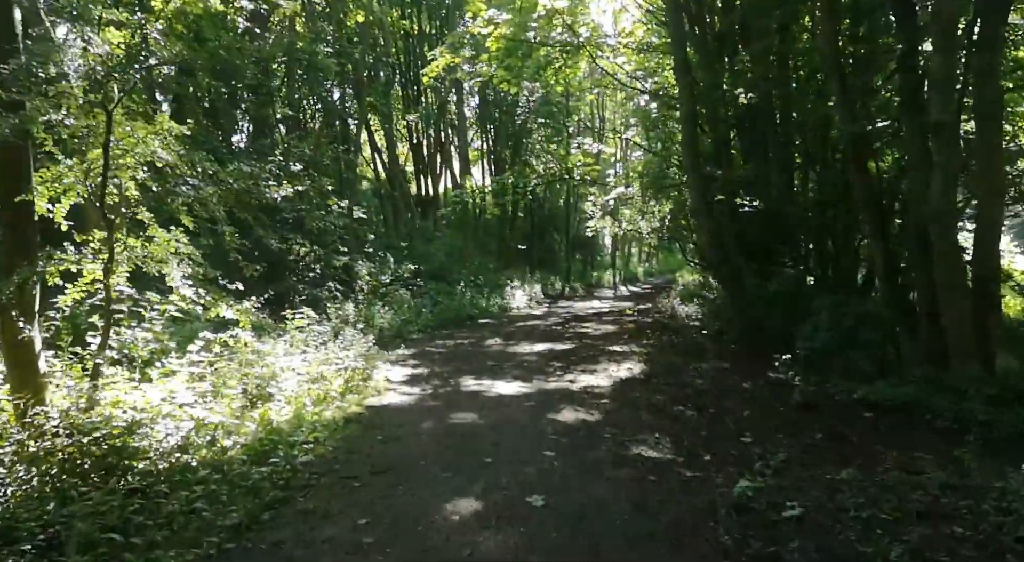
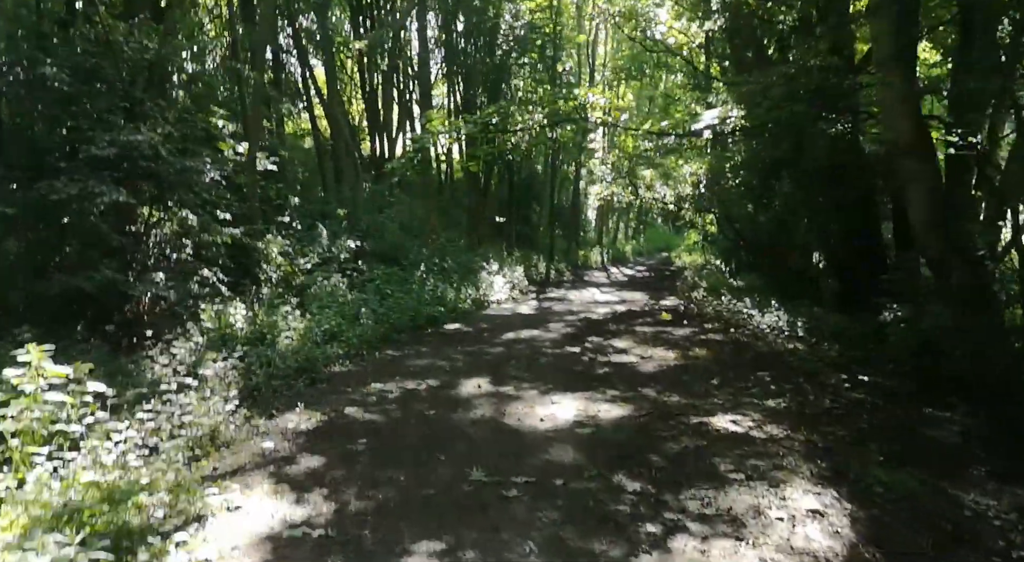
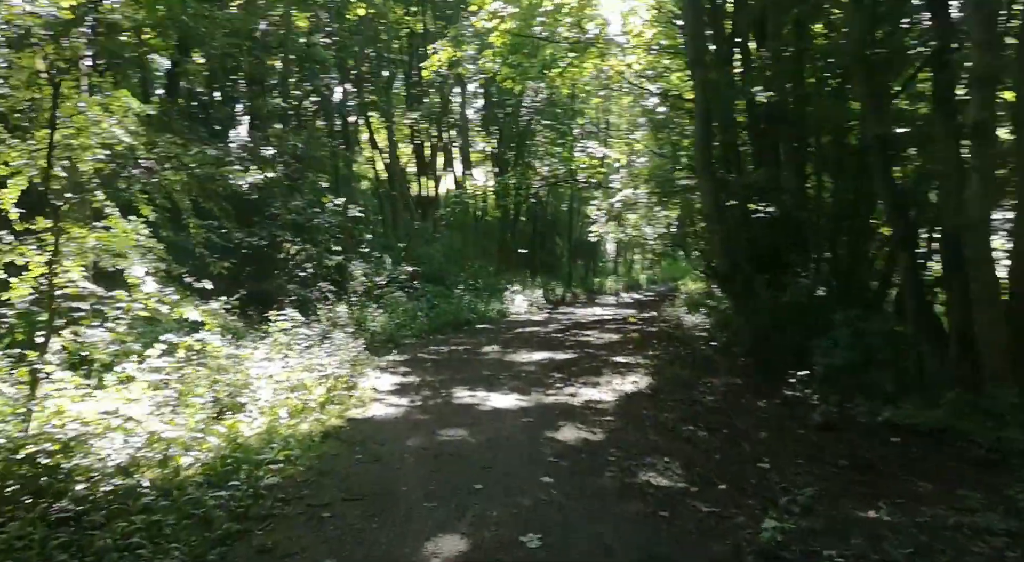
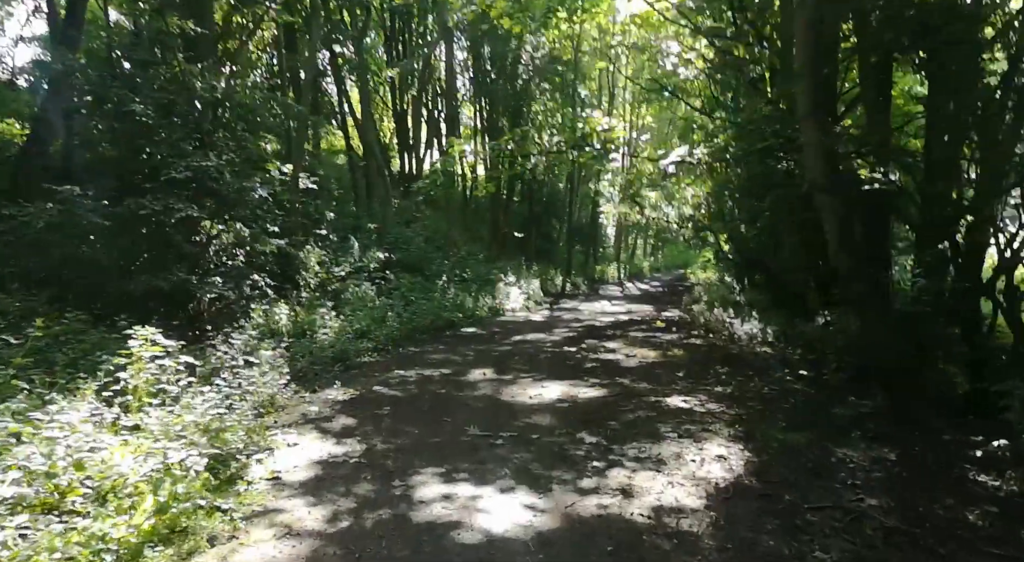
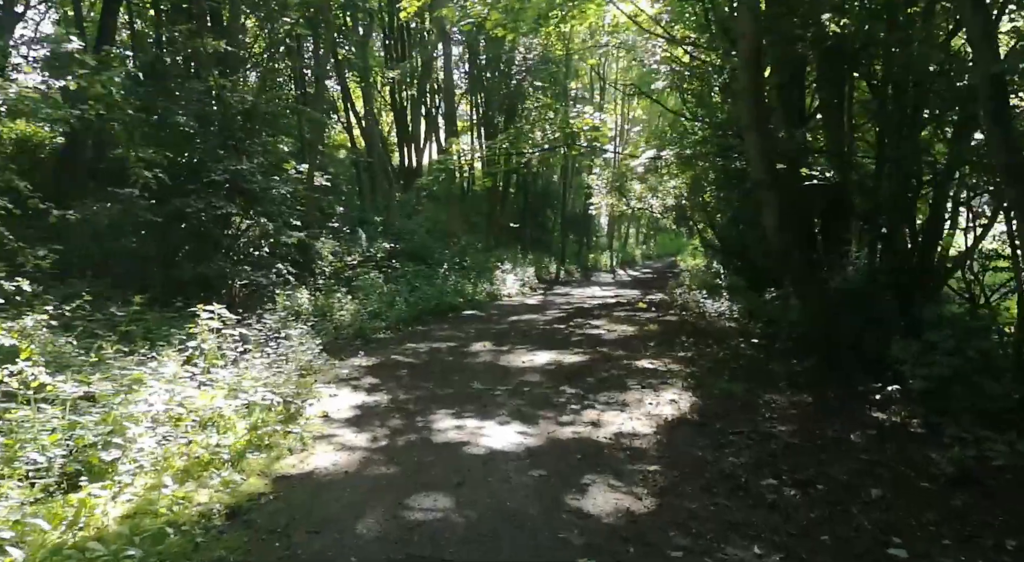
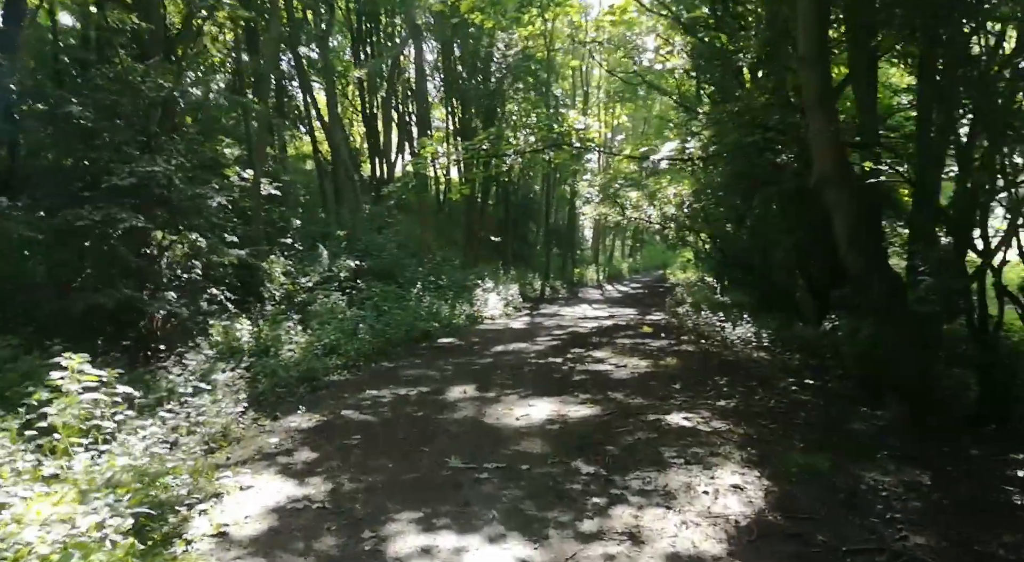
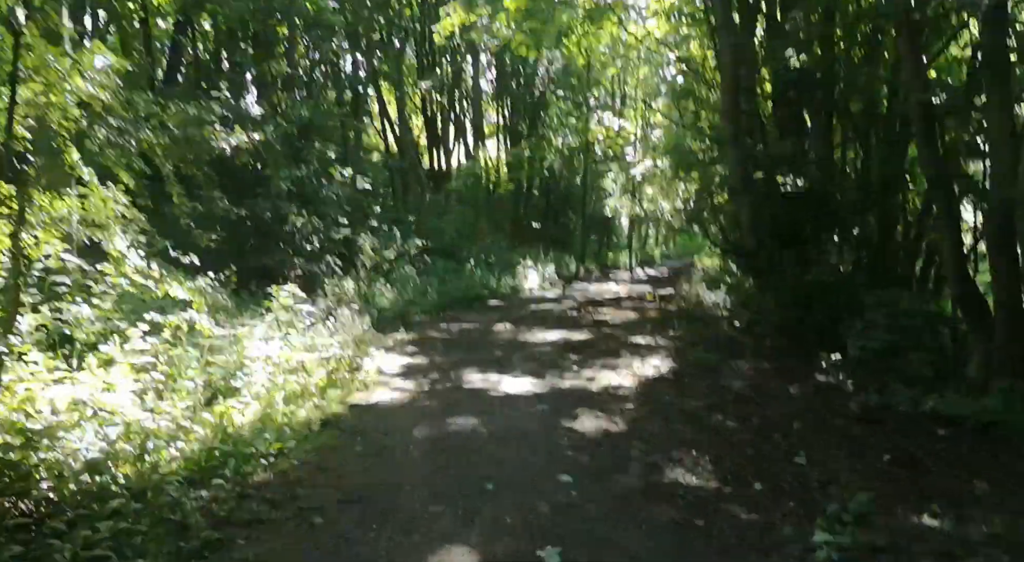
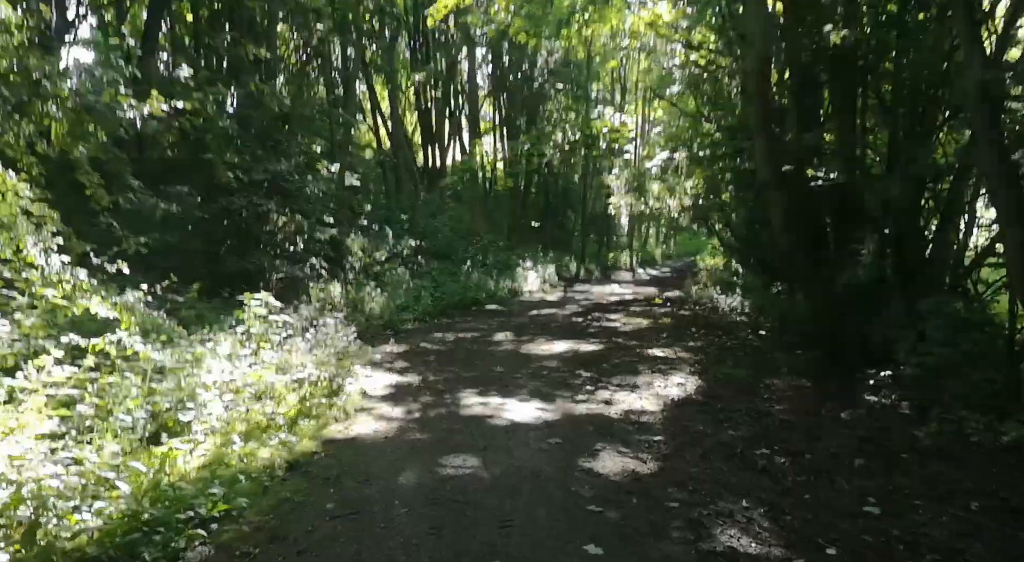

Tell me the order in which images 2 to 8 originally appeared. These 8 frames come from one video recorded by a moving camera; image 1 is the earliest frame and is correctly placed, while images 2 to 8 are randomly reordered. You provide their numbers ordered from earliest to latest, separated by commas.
3, 7, 8, 5, 4, 6, 2
